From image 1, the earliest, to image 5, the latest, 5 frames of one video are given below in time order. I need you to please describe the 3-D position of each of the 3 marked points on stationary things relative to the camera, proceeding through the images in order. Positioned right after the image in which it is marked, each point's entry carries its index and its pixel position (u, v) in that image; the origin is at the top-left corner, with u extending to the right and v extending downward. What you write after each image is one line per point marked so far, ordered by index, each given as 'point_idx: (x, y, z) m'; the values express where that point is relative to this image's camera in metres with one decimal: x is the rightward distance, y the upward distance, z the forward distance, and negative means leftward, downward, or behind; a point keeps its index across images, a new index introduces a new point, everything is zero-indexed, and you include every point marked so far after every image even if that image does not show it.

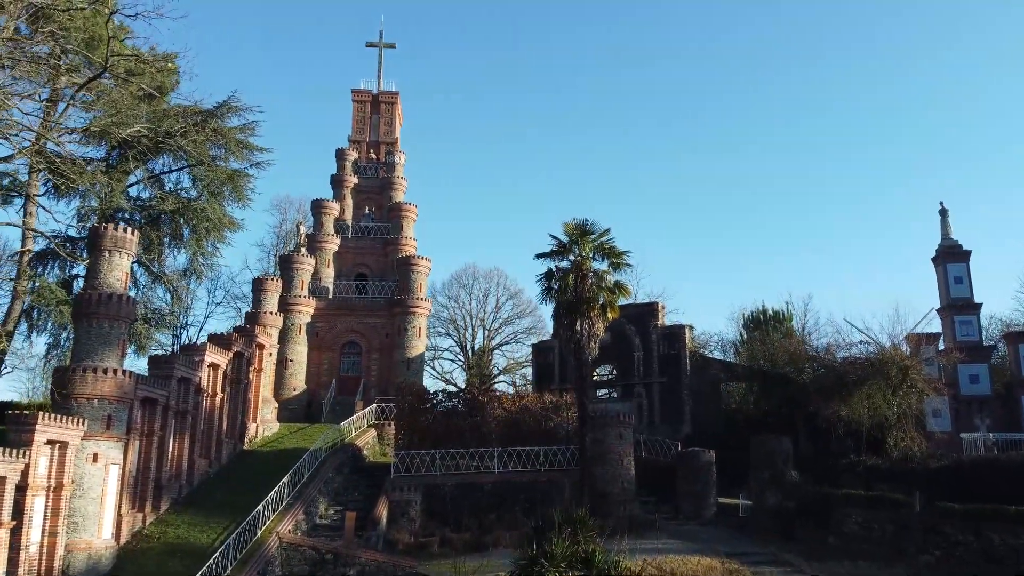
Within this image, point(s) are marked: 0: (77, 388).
0: (-9.9, -2.3, +17.5) m
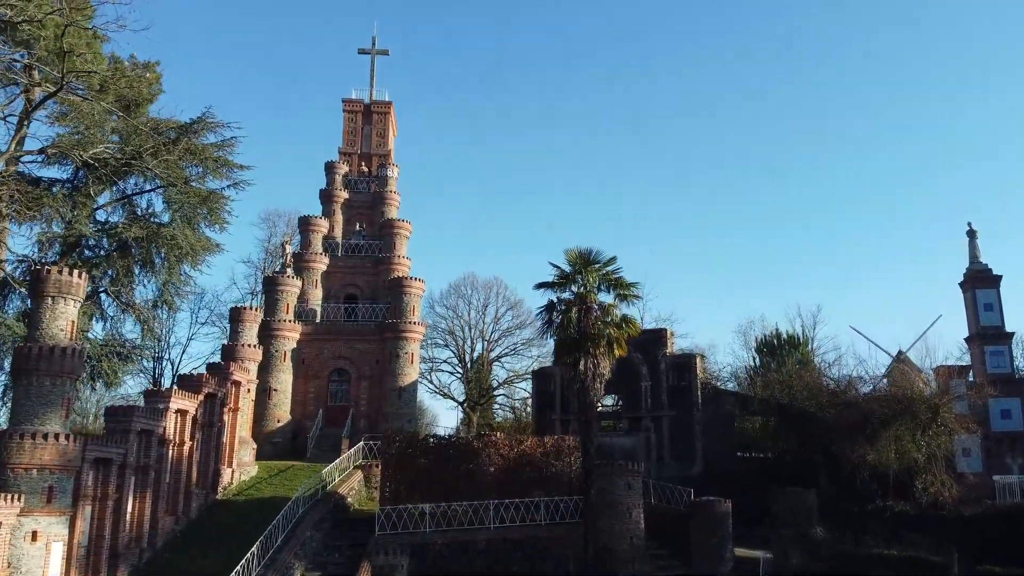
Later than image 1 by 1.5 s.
0: (-10.0, -3.4, +15.4) m
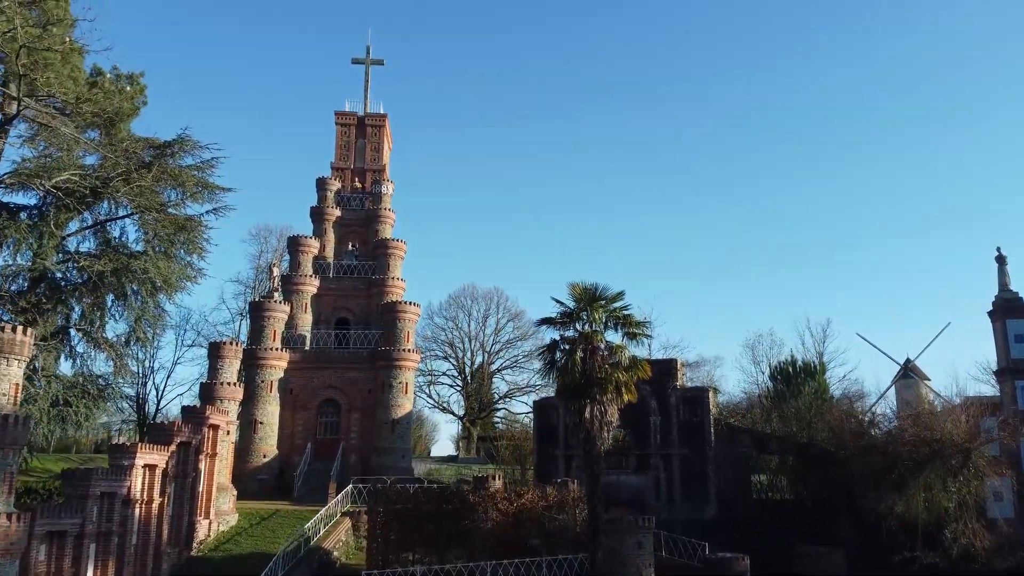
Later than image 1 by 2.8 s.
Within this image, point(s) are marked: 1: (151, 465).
0: (-10.0, -4.5, +13.5) m
1: (-9.3, -4.6, +19.8) m
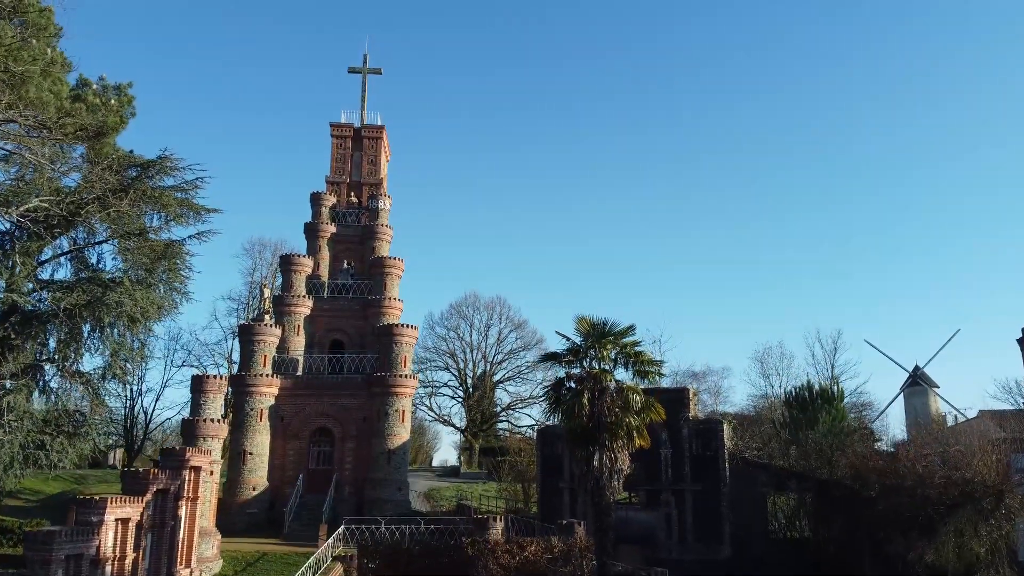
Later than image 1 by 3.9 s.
0: (-10.0, -5.4, +12.0) m
1: (-9.2, -5.5, +18.3) m
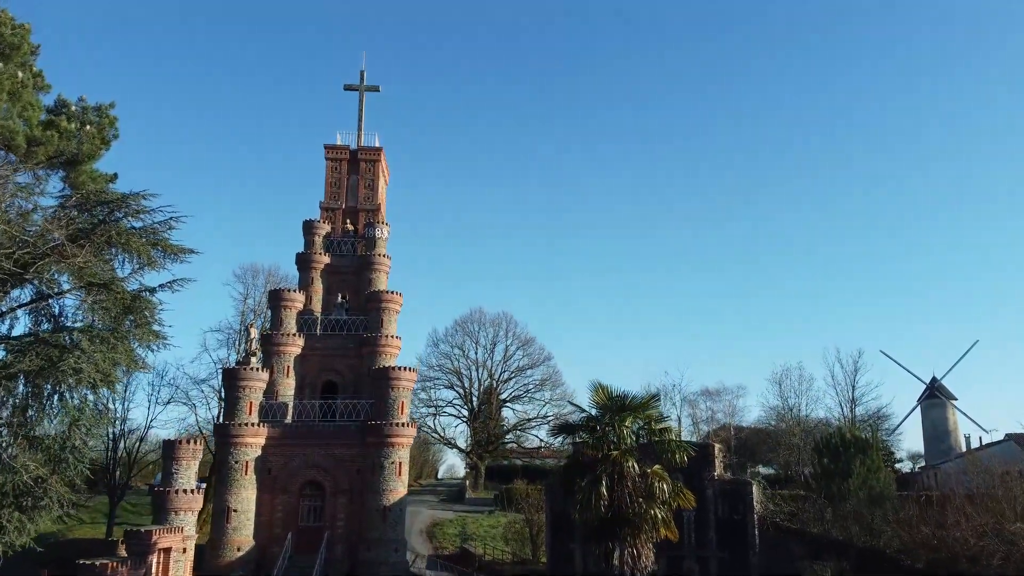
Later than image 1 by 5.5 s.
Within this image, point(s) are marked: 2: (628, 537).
0: (-10.0, -7.0, +9.7) m
1: (-9.1, -7.0, +16.0) m
2: (+2.5, -5.4, +17.0) m
